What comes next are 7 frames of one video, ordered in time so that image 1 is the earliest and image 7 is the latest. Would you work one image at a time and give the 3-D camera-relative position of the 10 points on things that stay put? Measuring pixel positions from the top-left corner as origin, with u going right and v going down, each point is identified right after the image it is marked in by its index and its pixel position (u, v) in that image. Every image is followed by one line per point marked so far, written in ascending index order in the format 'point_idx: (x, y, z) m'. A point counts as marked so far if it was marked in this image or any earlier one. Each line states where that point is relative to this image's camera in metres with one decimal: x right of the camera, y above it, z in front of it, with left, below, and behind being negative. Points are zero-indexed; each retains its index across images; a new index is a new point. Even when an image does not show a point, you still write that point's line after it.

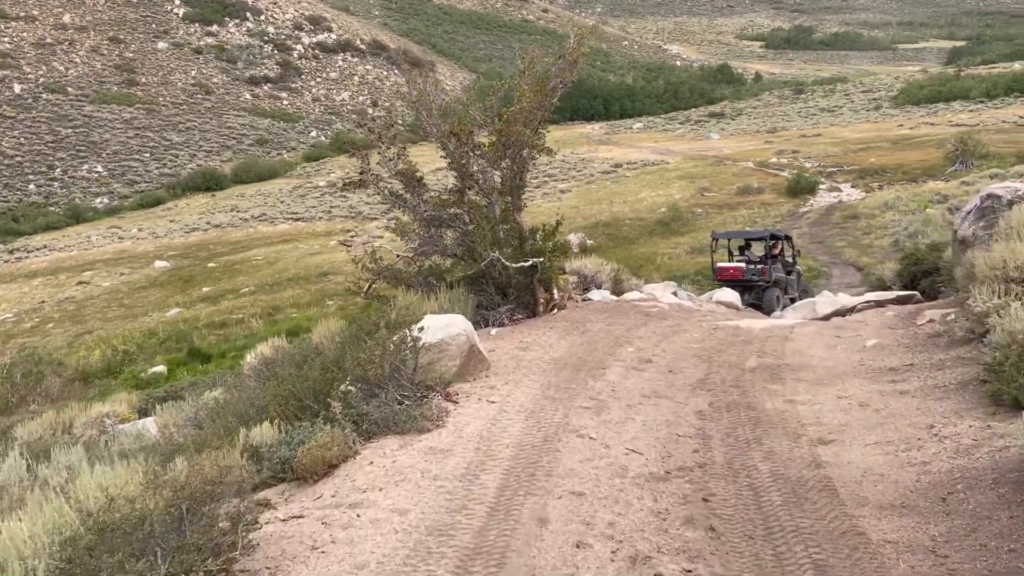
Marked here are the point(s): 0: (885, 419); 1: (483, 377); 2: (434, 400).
0: (+2.5, -0.9, +5.6) m
1: (-0.3, -0.8, +7.0) m
2: (-0.6, -0.8, +6.2) m
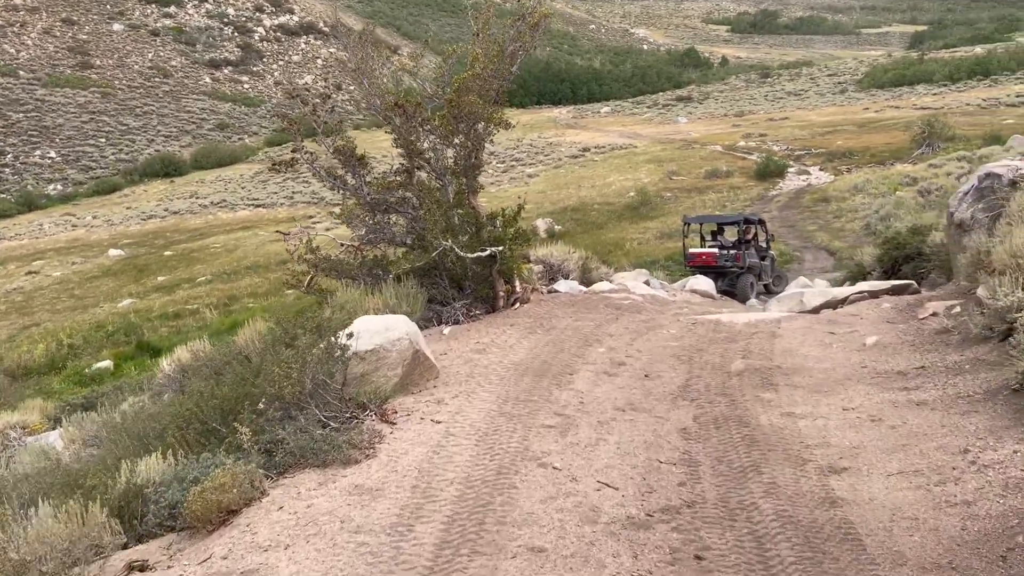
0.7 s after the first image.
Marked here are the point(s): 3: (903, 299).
0: (+2.2, -0.8, +4.6) m
1: (-0.6, -0.7, +6.0) m
2: (-0.9, -0.8, +5.1) m
3: (+3.9, -0.1, +8.2) m
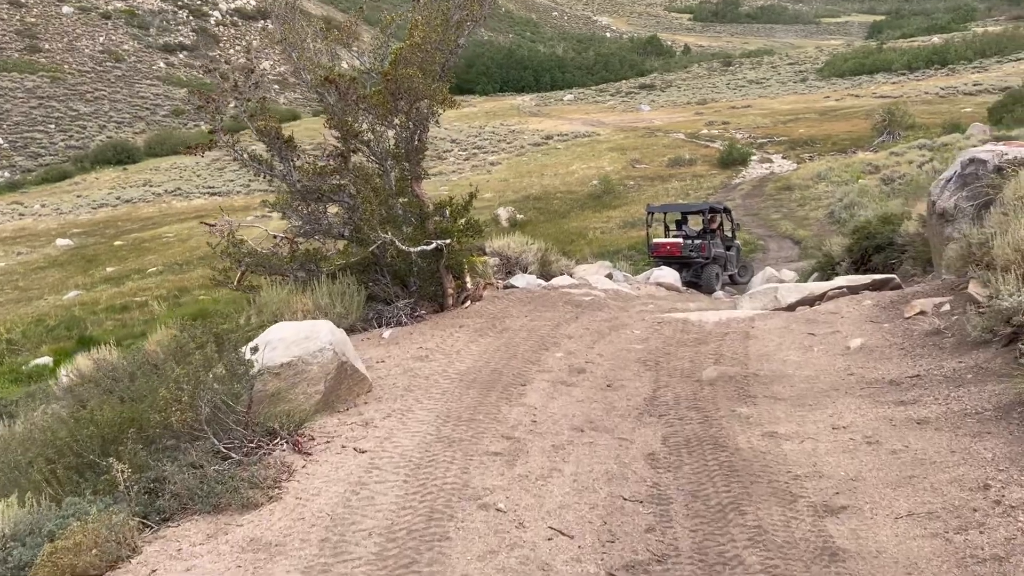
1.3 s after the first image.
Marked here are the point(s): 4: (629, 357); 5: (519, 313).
0: (+1.9, -0.9, +4.0) m
1: (-1.0, -0.7, +5.2) m
2: (-1.2, -0.8, +4.3) m
3: (+3.4, -0.1, +7.6) m
4: (+1.0, -0.6, +6.8) m
5: (+0.1, -0.2, +8.1) m
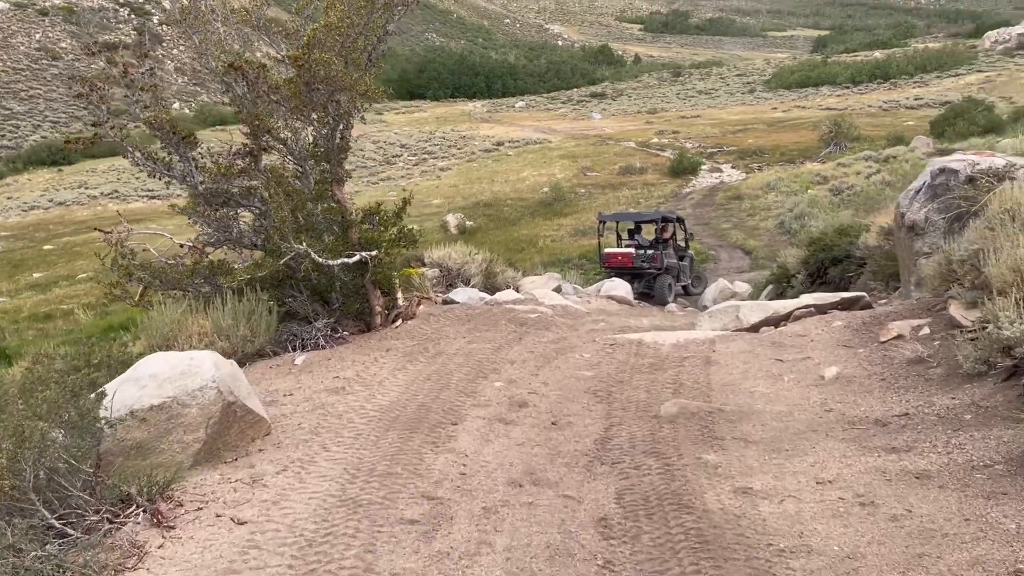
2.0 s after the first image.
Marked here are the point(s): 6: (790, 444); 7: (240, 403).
0: (+1.6, -1.0, +3.2) m
1: (-1.4, -0.9, +4.3) m
2: (-1.6, -1.0, +3.4) m
3: (+2.9, -0.2, +6.9) m
4: (+0.5, -0.7, +6.0) m
5: (-0.5, -0.4, +7.2) m
6: (+1.5, -0.8, +4.5) m
7: (-1.4, -0.6, +4.4) m
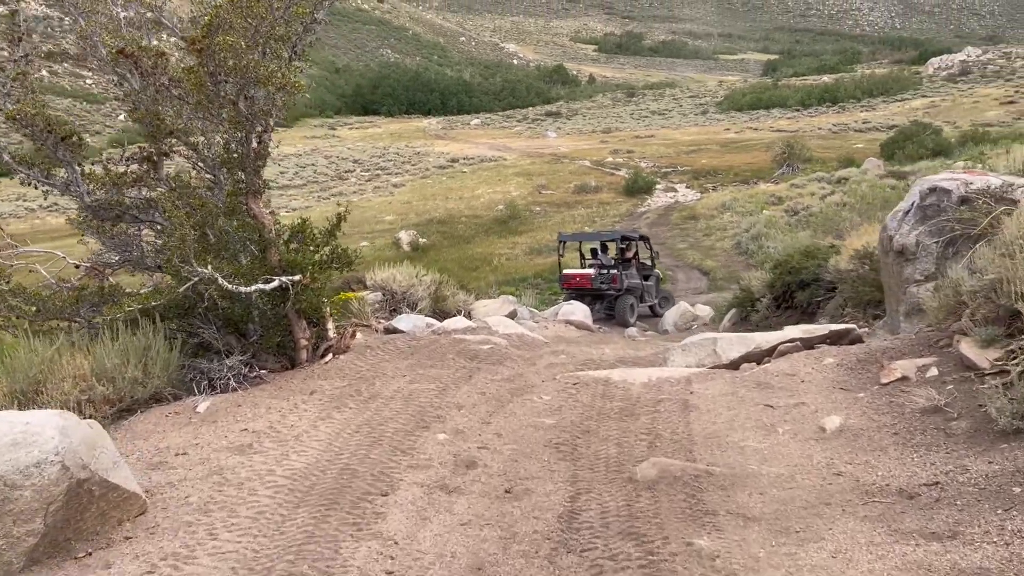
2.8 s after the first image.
0: (+1.4, -1.1, +2.3) m
1: (-1.6, -1.0, +3.2) m
2: (-1.7, -1.1, +2.4) m
3: (+2.5, -0.5, +6.1) m
4: (+0.1, -0.9, +5.0) m
5: (-0.9, -0.6, +6.2) m
6: (+1.3, -1.0, +3.7) m
7: (-1.6, -0.8, +3.3) m
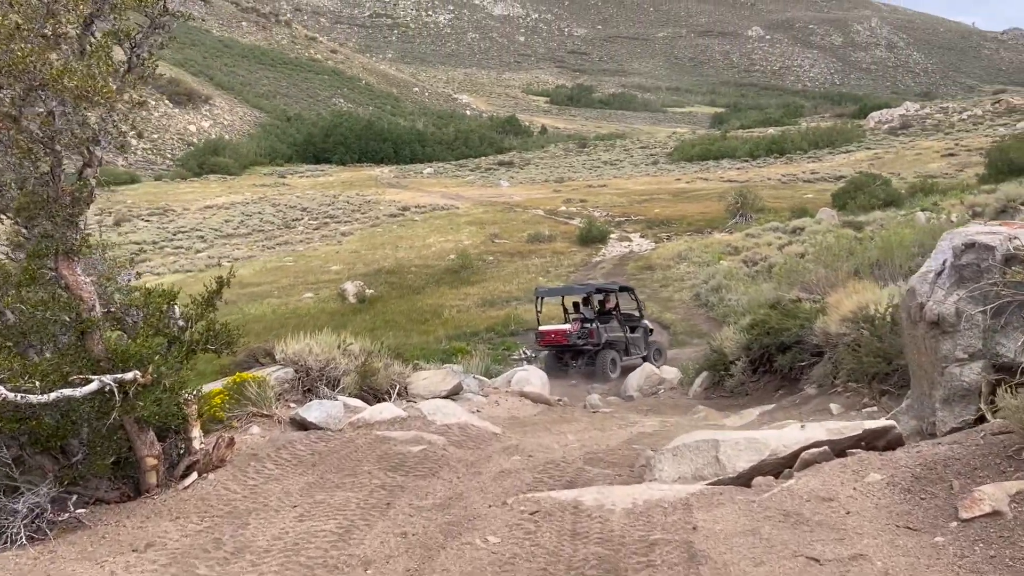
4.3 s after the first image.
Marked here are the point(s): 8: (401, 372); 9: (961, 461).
0: (+1.3, -1.4, +0.7) m
1: (-1.8, -1.4, +1.4) m
2: (-1.9, -1.4, +0.5) m
3: (+2.1, -1.0, +4.6) m
4: (-0.1, -1.3, +3.3) m
5: (-1.2, -1.1, +4.5) m
6: (+1.1, -1.4, +2.0) m
7: (-1.8, -1.1, +1.5) m
8: (-1.3, -0.9, +8.9) m
9: (+2.4, -0.9, +4.4) m
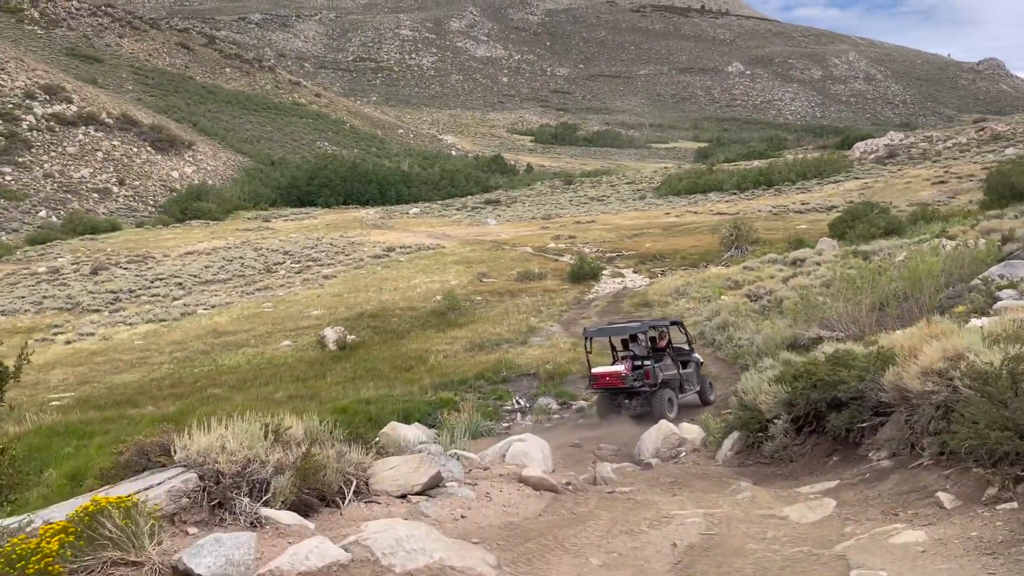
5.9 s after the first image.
0: (+1.3, -1.5, -1.6) m
1: (-1.7, -1.5, -0.9) m
2: (-1.8, -1.5, -1.8) m
3: (+2.2, -1.2, +2.4) m
4: (-0.1, -1.6, +1.0) m
5: (-1.2, -1.4, +2.2) m
6: (+1.1, -1.5, -0.2) m
7: (-1.8, -1.3, -0.8) m
8: (-1.3, -1.4, +6.6) m
9: (+2.4, -1.1, +2.2) m
